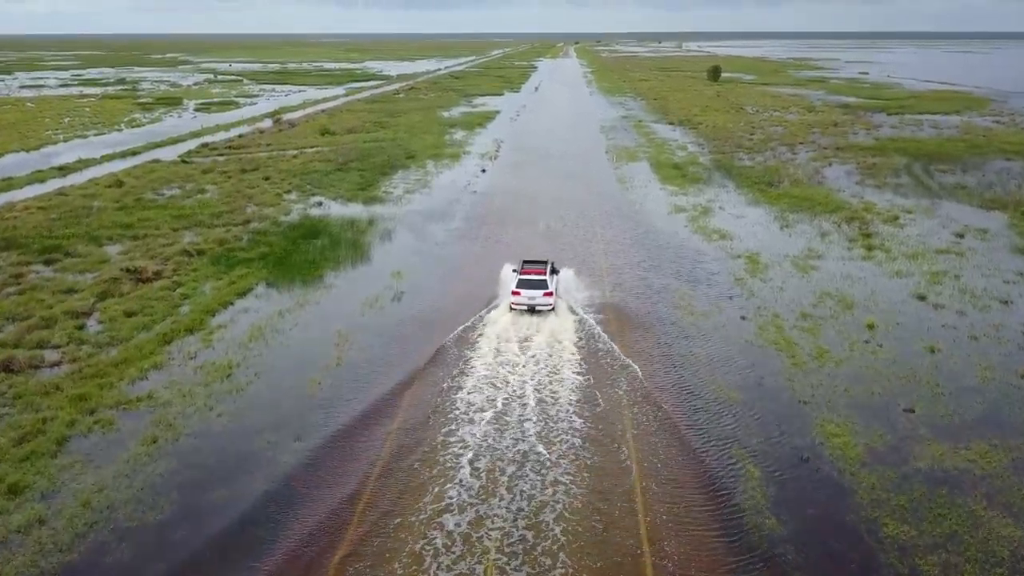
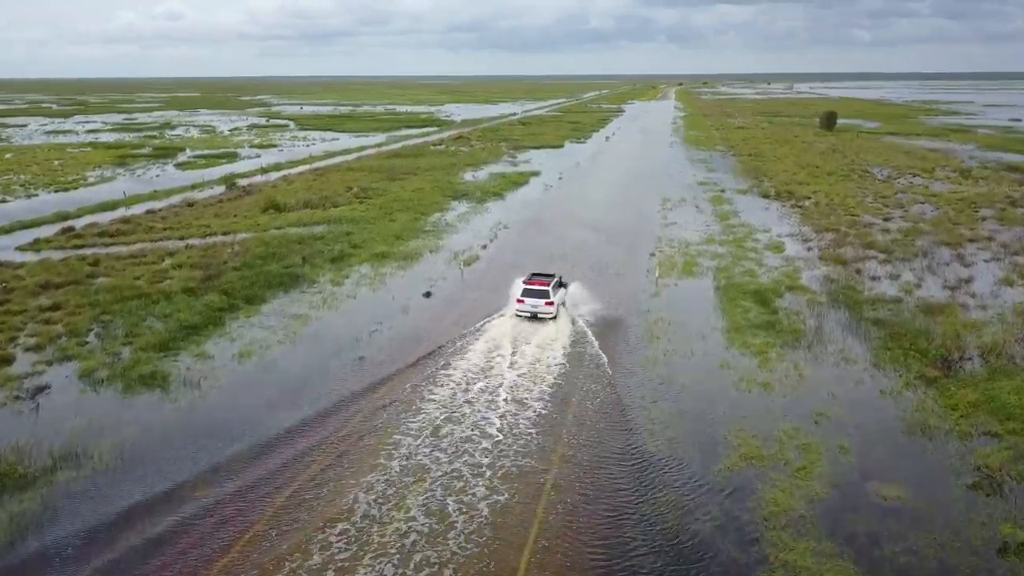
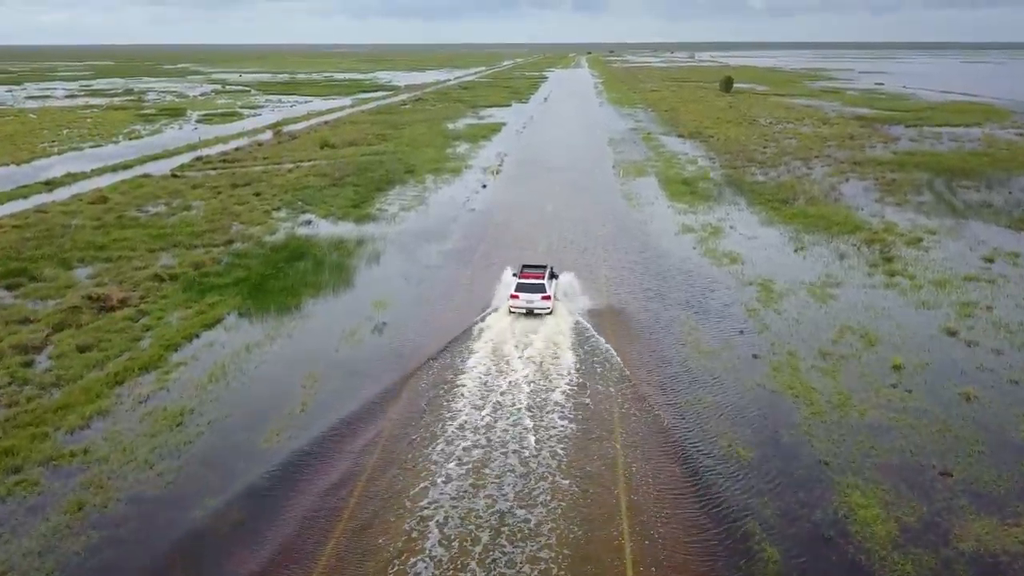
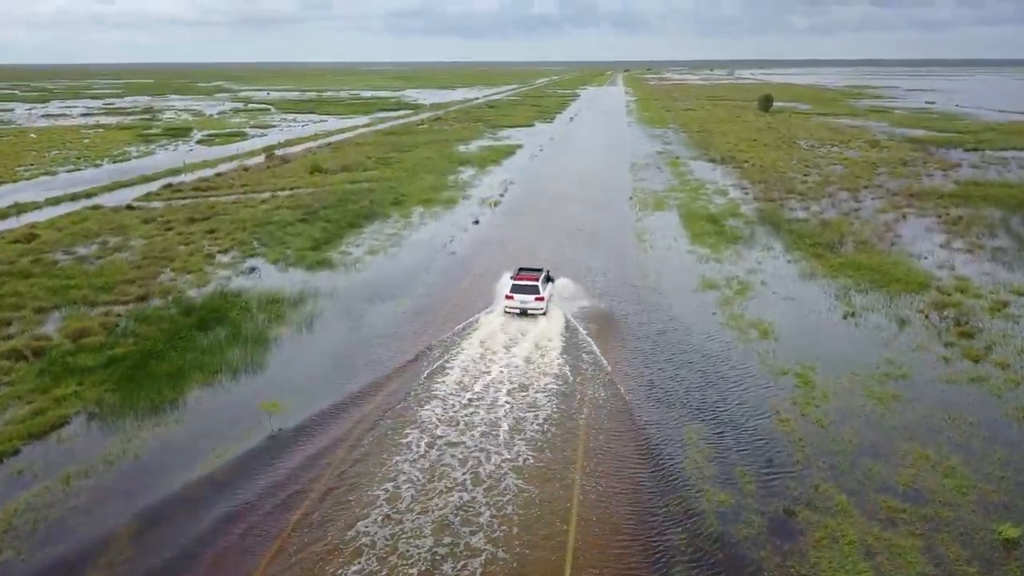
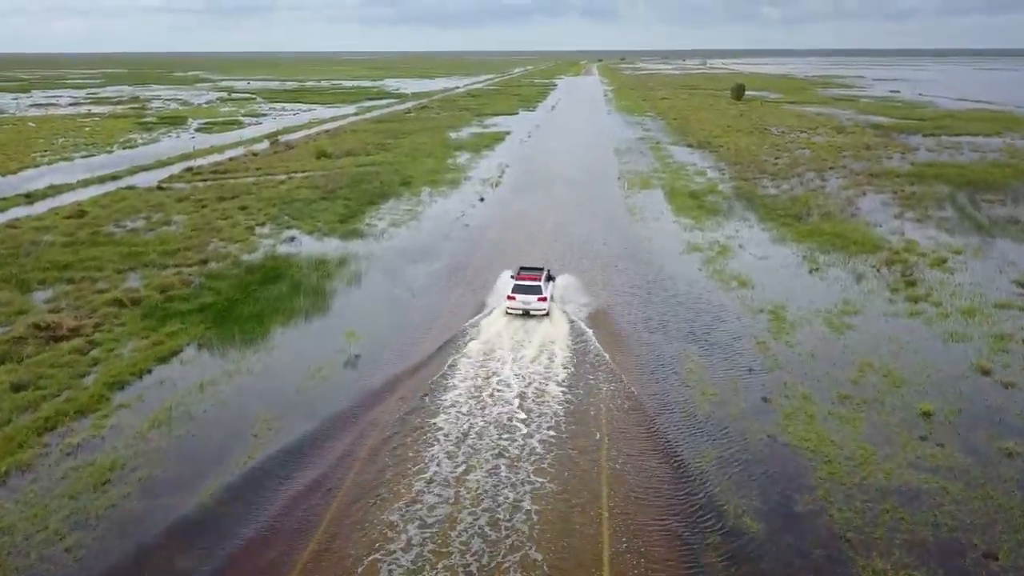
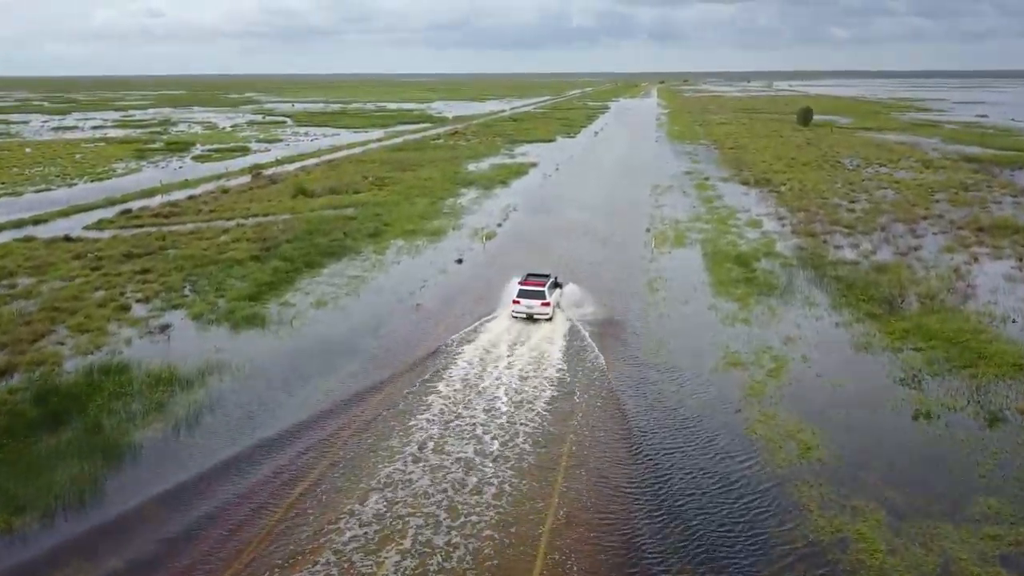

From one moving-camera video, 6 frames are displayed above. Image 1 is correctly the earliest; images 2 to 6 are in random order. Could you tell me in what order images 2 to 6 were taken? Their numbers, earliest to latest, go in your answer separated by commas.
3, 5, 4, 6, 2
